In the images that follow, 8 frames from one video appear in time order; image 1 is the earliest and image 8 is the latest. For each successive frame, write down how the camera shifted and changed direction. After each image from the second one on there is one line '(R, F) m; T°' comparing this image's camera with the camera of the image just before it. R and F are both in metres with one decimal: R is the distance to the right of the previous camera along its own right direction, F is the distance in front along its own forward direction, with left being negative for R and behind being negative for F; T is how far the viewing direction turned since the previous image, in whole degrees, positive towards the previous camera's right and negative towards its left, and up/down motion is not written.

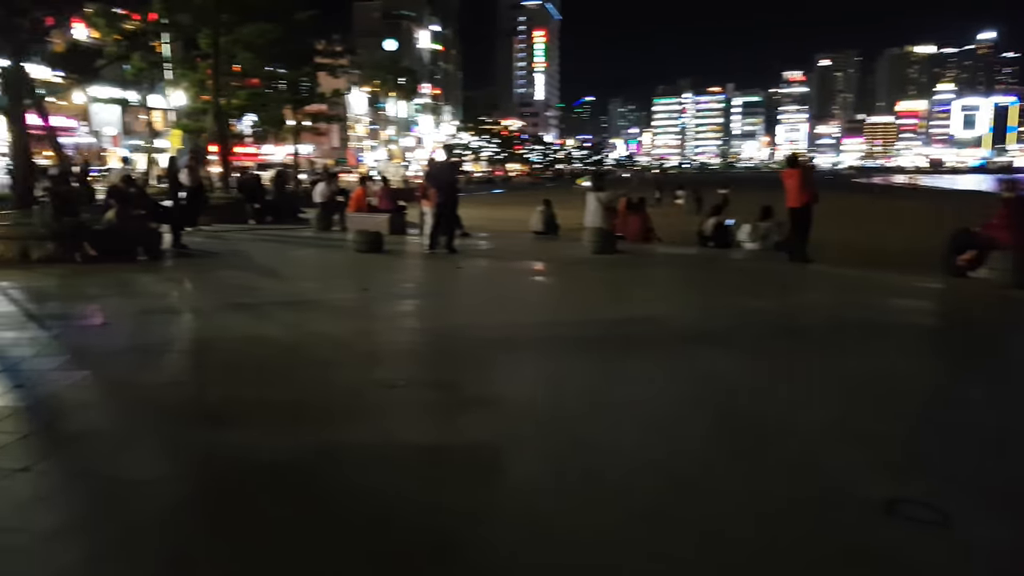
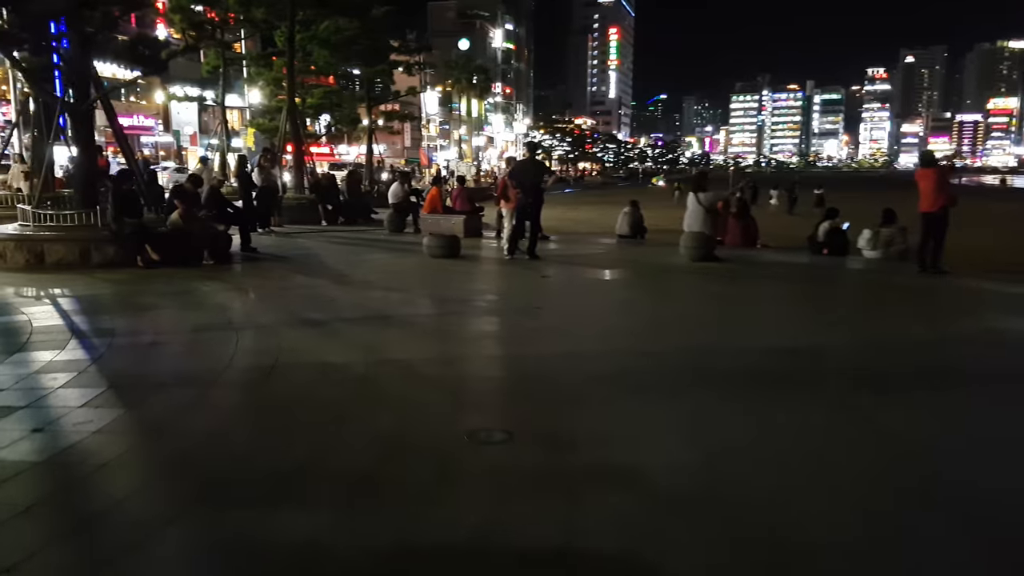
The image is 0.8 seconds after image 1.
(-0.4, +1.2) m; -5°
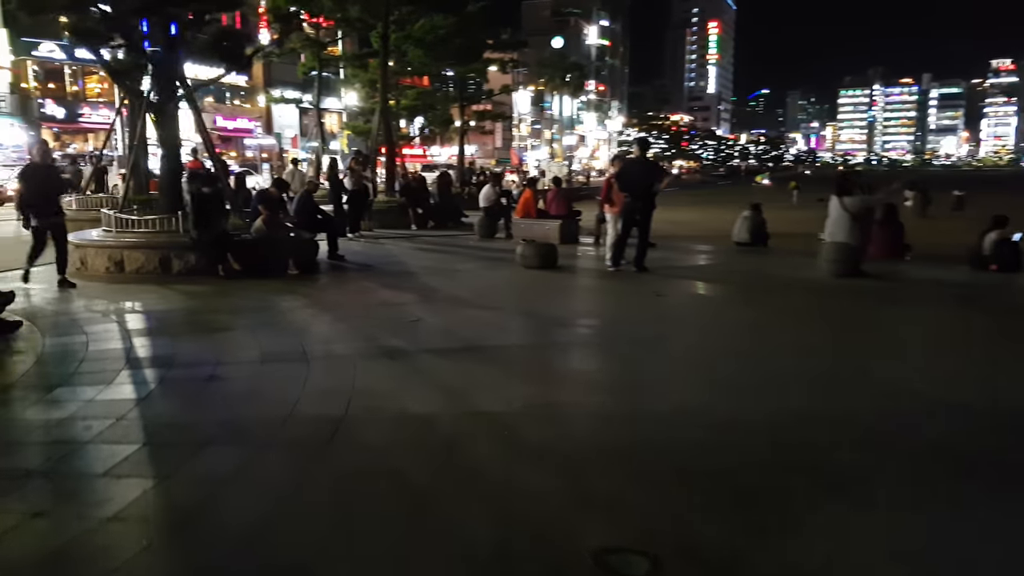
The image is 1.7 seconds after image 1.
(-0.3, +1.3) m; -7°
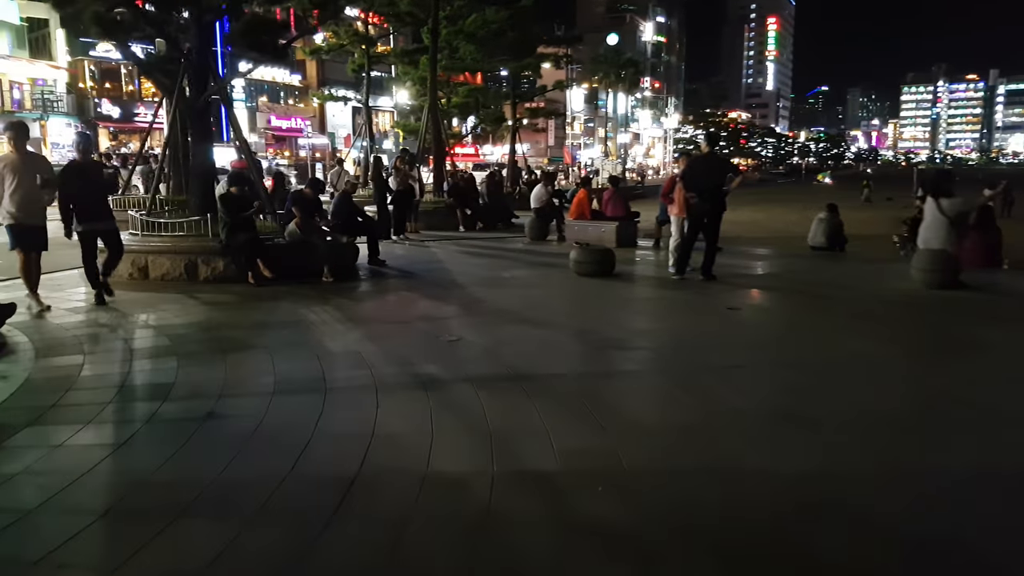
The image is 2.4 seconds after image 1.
(0.0, +1.1) m; -4°
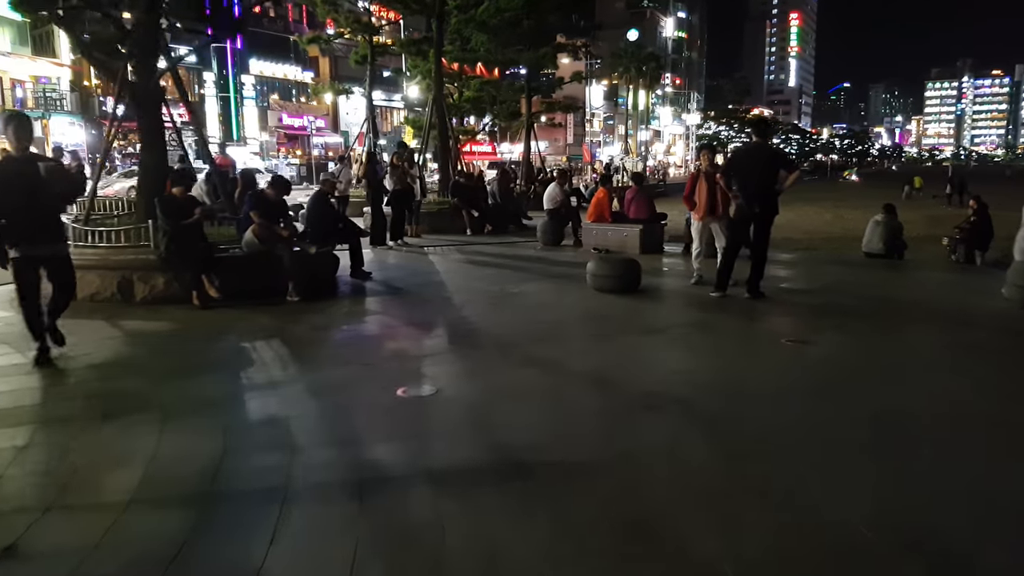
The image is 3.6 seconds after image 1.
(+0.2, +1.9) m; -1°
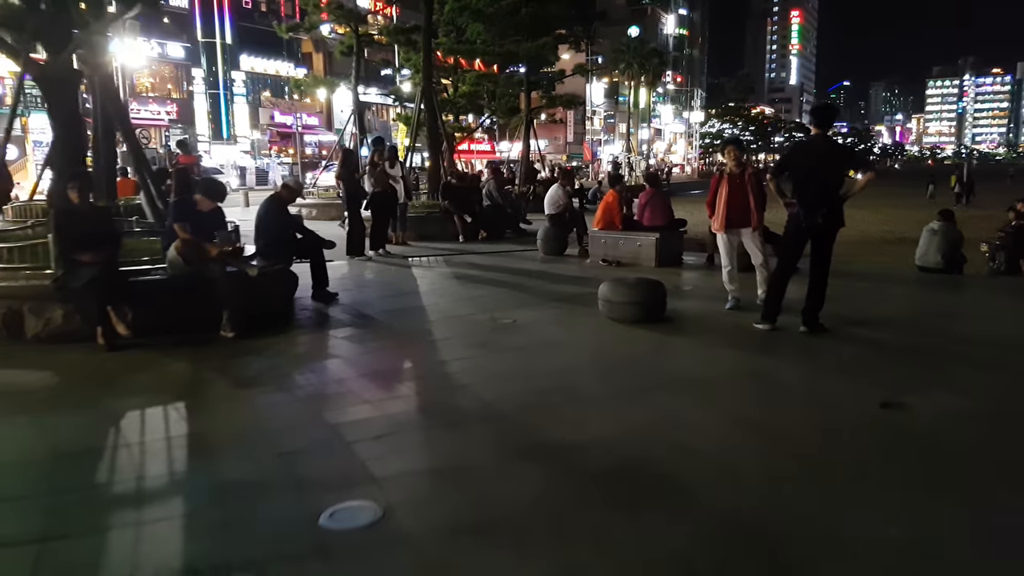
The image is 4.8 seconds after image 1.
(0.0, +1.8) m; 0°
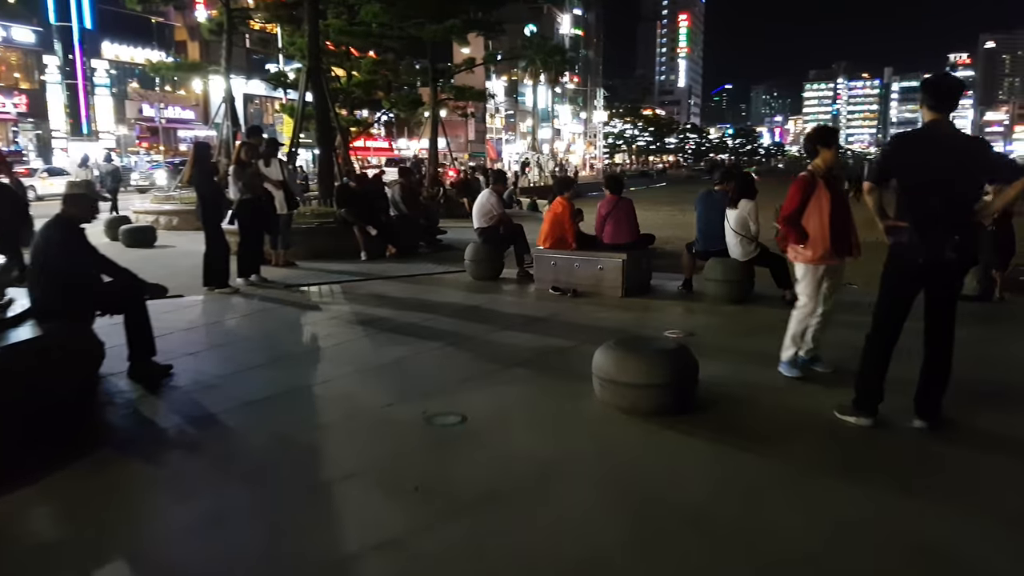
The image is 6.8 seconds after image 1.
(-0.3, +3.0) m; +8°
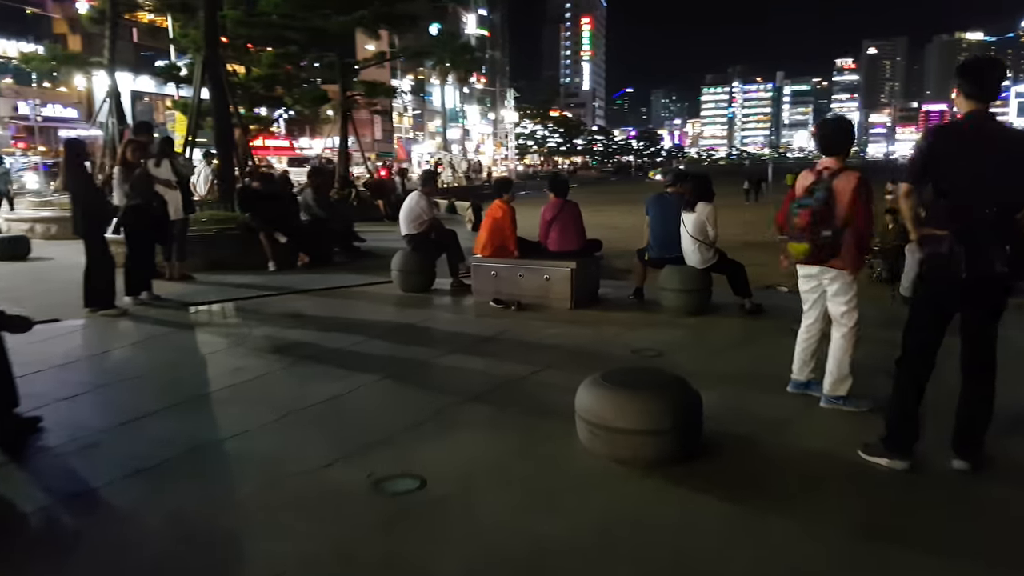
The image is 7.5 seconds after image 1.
(-0.3, +1.0) m; +7°
